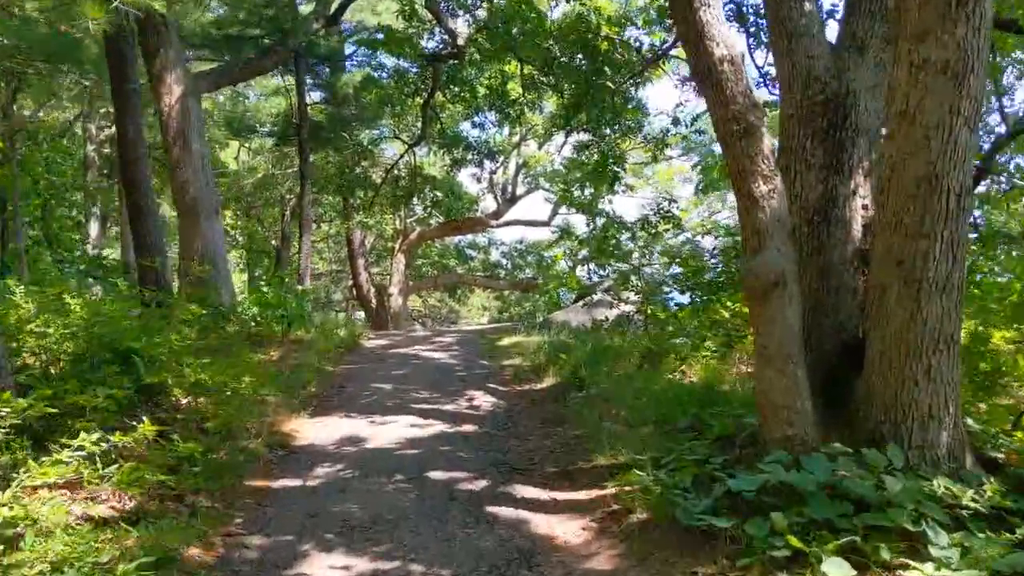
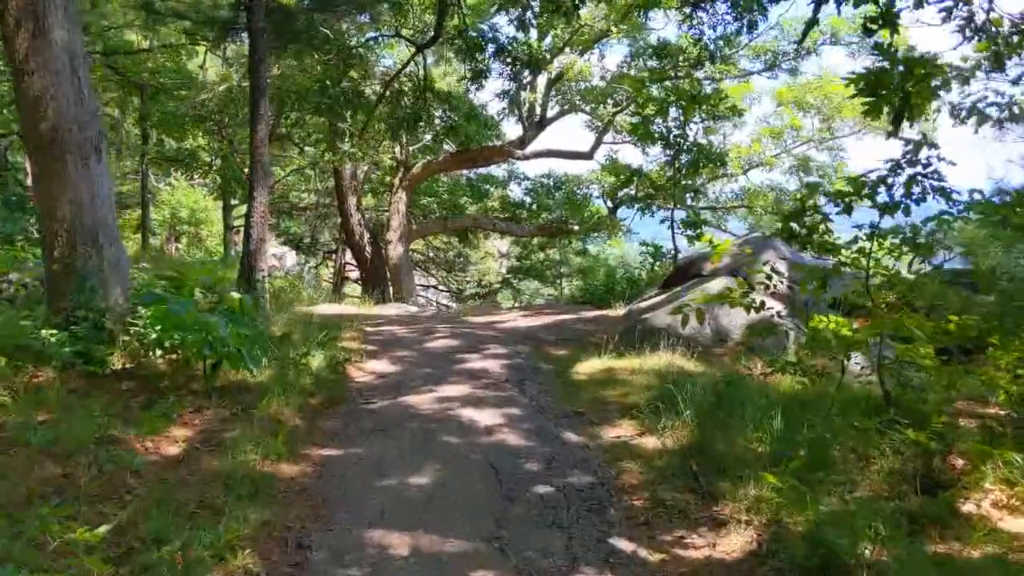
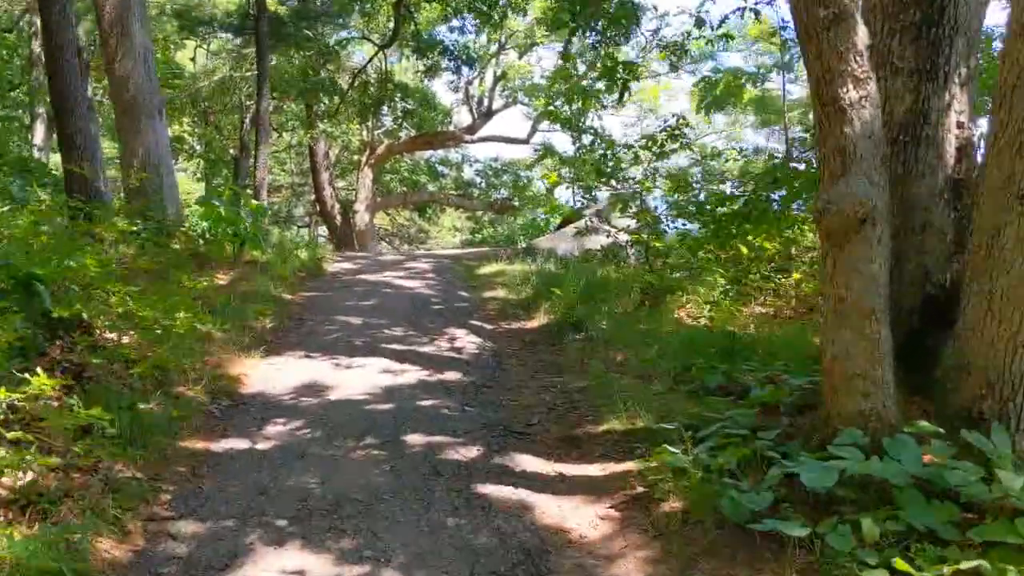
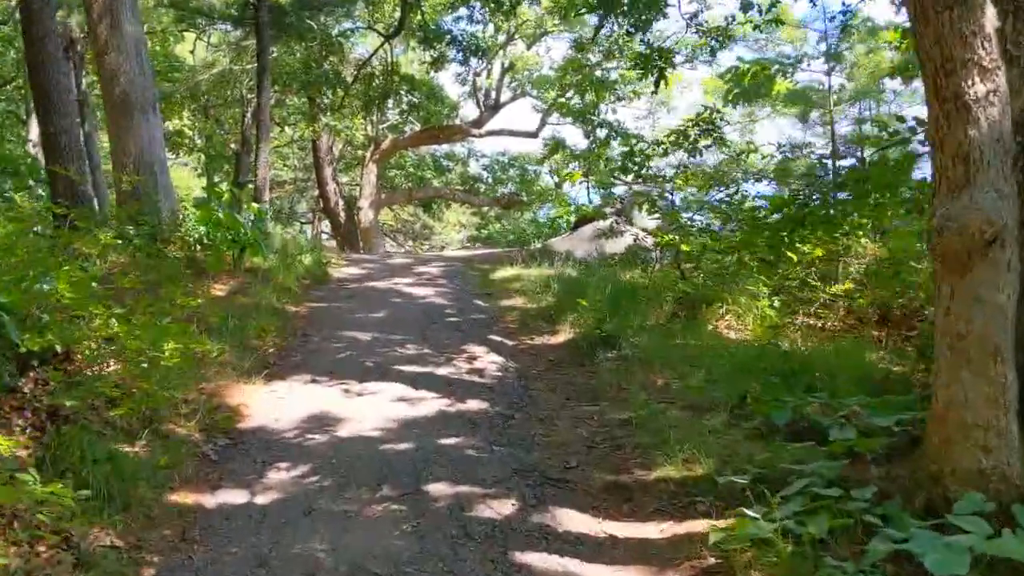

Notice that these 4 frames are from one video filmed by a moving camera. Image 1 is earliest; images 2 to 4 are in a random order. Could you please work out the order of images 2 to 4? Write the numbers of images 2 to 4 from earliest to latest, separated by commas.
3, 4, 2
